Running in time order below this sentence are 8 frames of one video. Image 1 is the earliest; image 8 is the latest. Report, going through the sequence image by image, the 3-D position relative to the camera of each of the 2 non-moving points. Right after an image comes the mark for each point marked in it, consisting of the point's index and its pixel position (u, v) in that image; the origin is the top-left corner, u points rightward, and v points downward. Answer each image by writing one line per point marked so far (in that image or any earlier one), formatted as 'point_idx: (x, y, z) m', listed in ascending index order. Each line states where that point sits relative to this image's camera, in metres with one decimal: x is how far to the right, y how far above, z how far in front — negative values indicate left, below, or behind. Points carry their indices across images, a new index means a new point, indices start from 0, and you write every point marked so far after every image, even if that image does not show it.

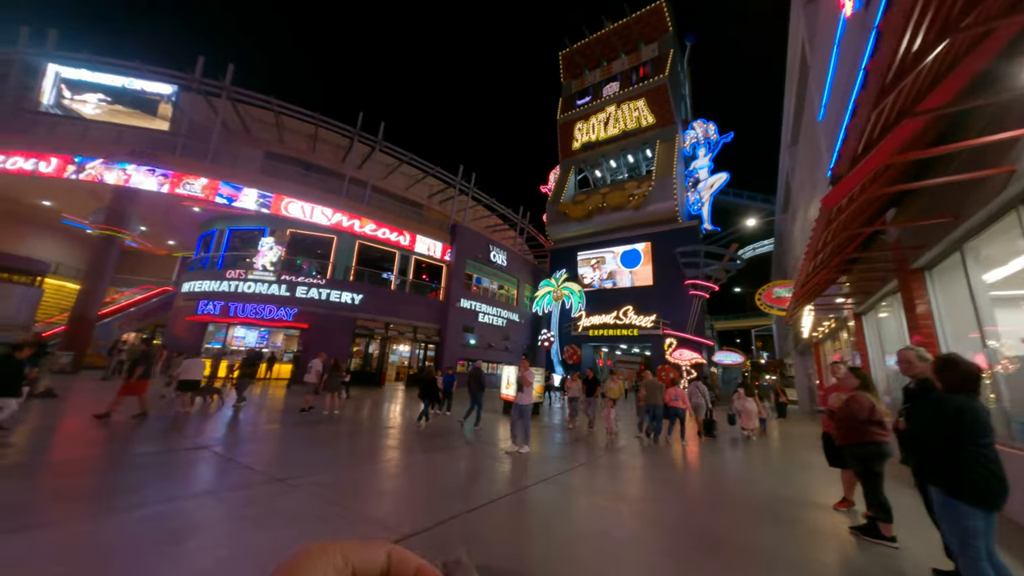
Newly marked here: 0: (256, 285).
0: (-13.3, +0.2, +18.1) m
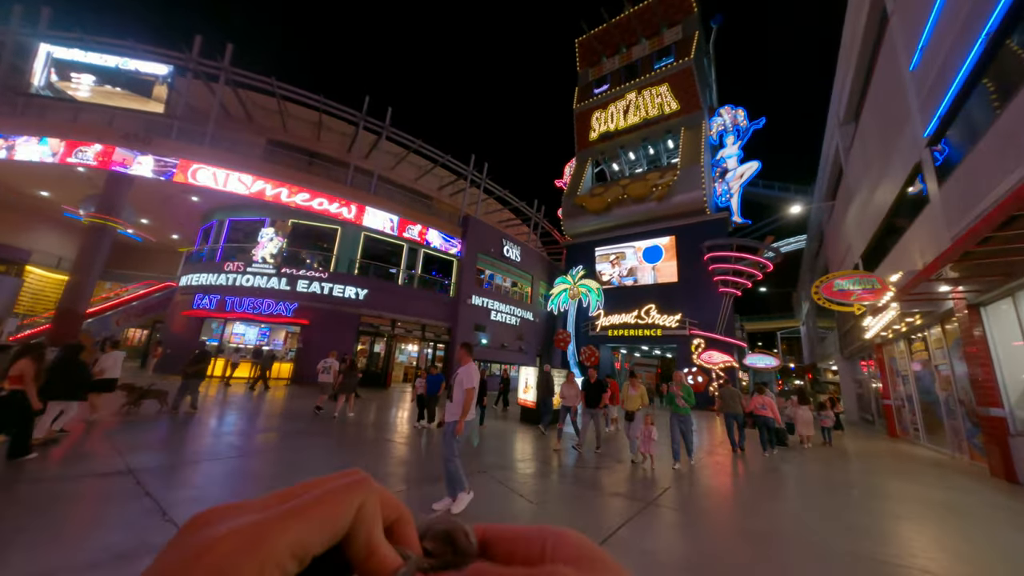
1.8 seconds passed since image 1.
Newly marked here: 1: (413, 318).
0: (-12.6, +0.5, +17.0) m
1: (-5.6, -1.7, +19.8) m
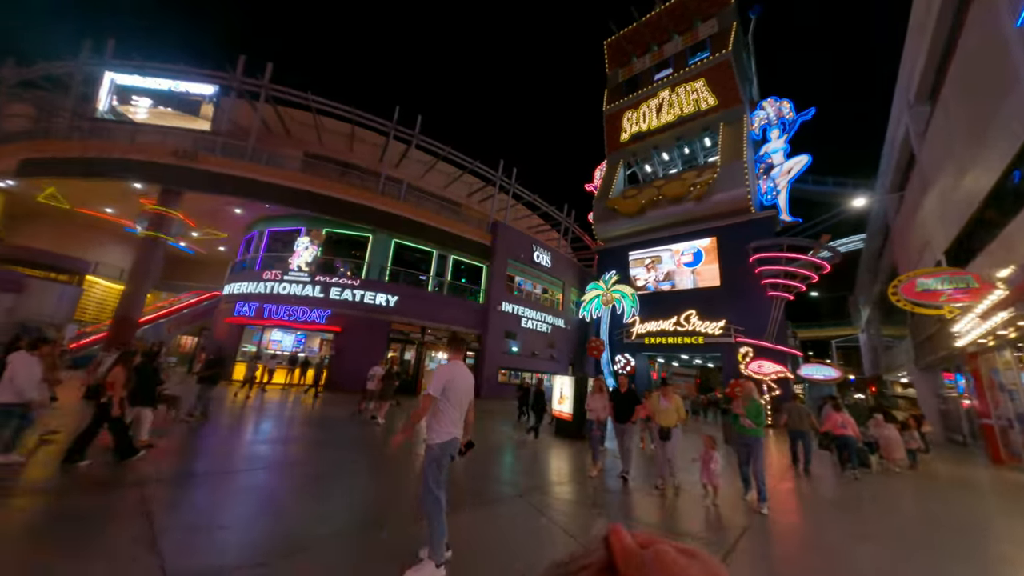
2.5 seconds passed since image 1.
0: (-11.0, +0.1, +17.4) m
1: (-3.9, -2.1, +19.6) m
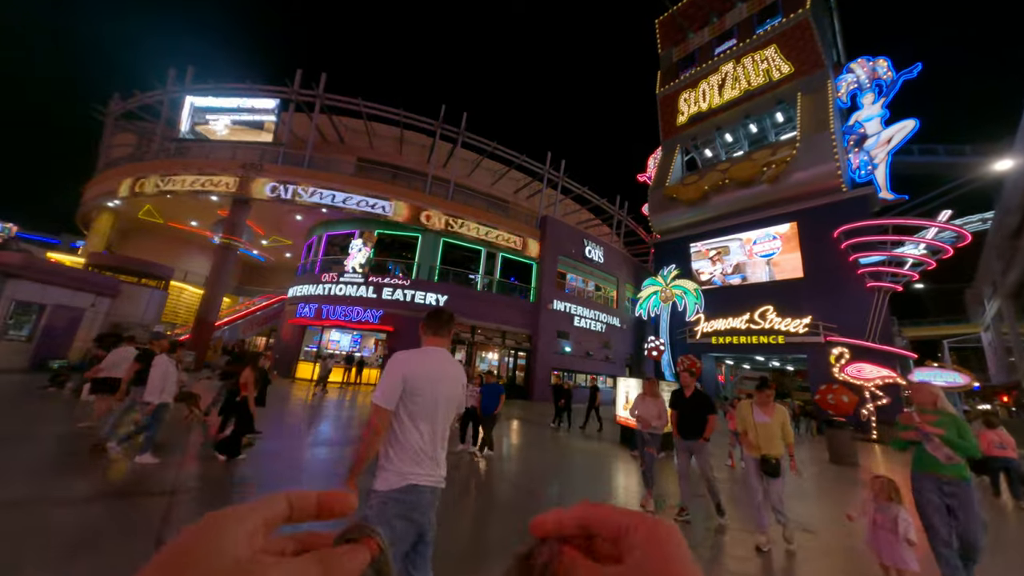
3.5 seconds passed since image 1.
0: (-8.5, +0.1, +17.9) m
1: (-1.0, -2.0, +19.1) m
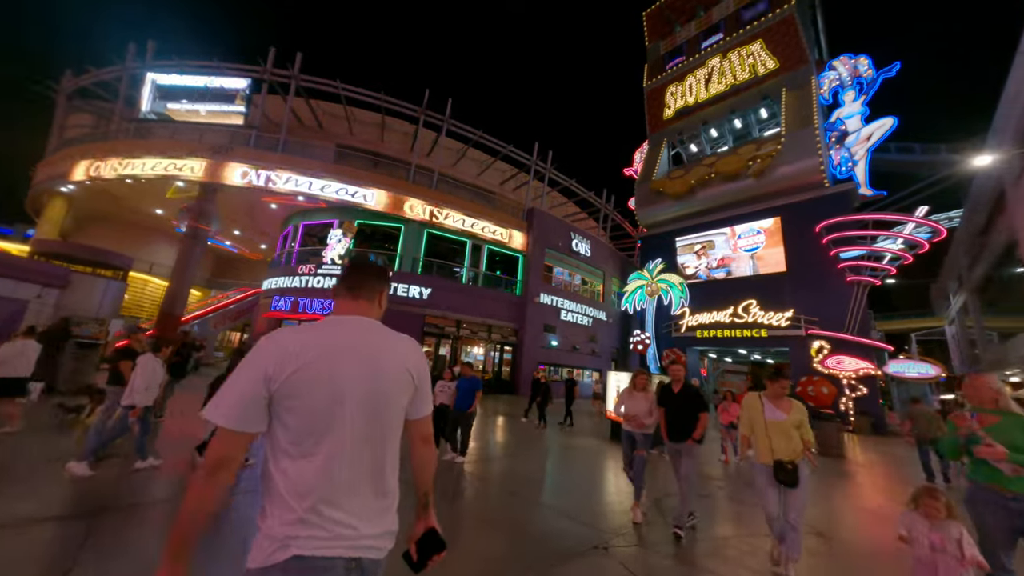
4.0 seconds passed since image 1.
0: (-9.2, +0.4, +17.1) m
1: (-1.8, -1.6, +18.7) m
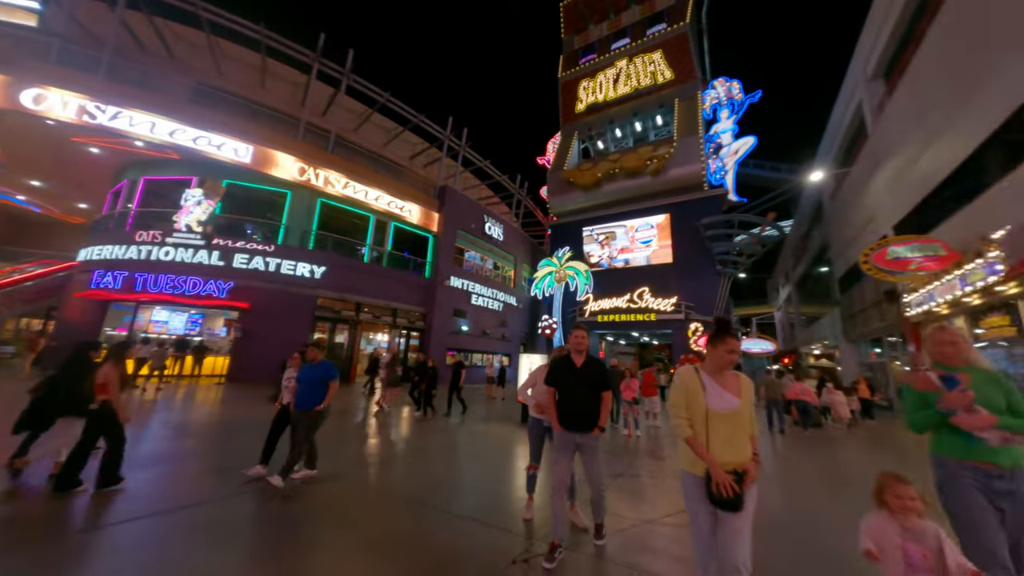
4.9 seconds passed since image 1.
0: (-13.0, +1.5, +13.6) m
1: (-6.3, -0.6, +17.0) m
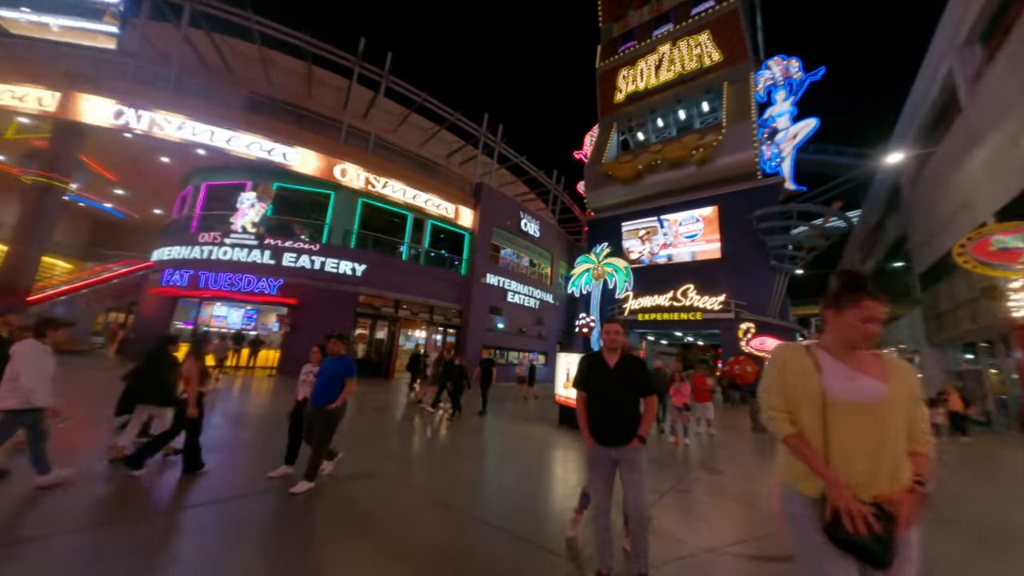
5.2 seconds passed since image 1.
0: (-11.6, +1.6, +14.5) m
1: (-4.6, -0.5, +17.3) m
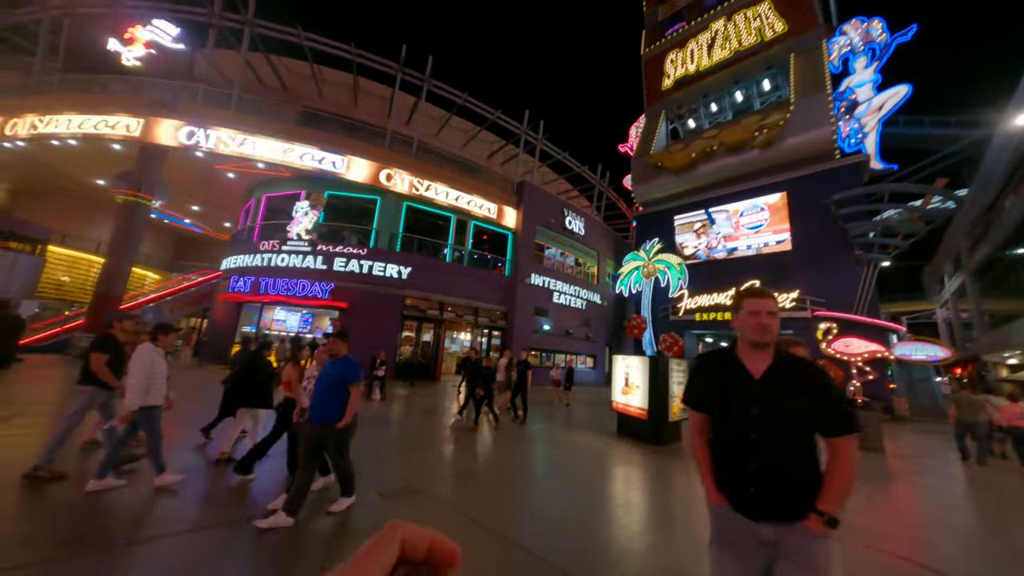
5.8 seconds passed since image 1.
0: (-9.7, +1.4, +15.3) m
1: (-2.3, -0.6, +17.1) m
